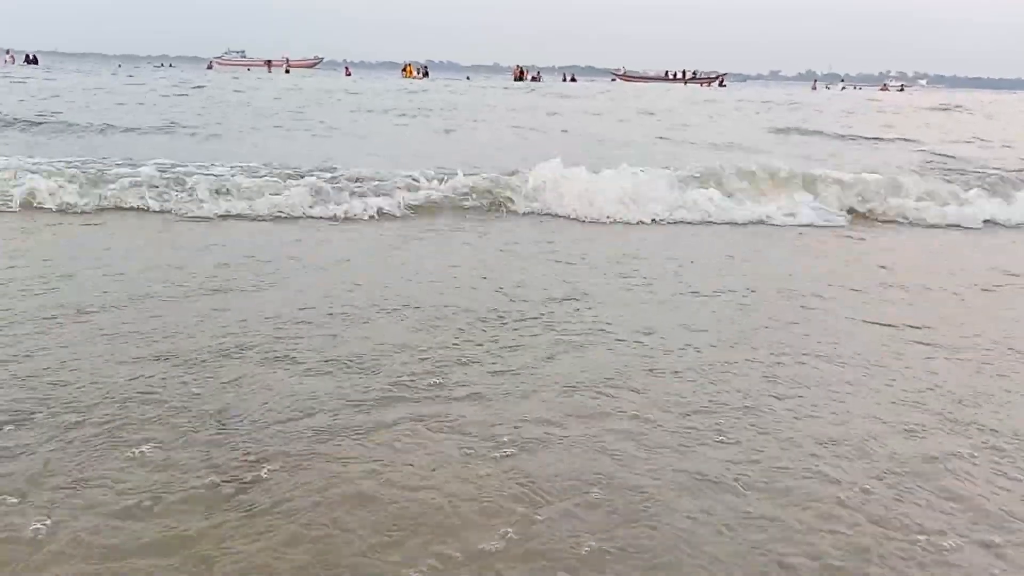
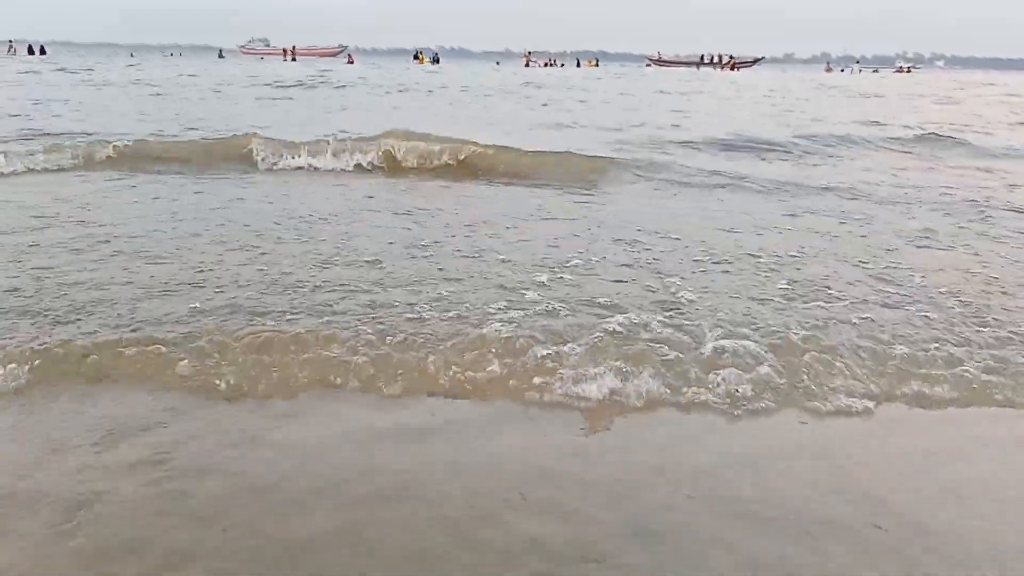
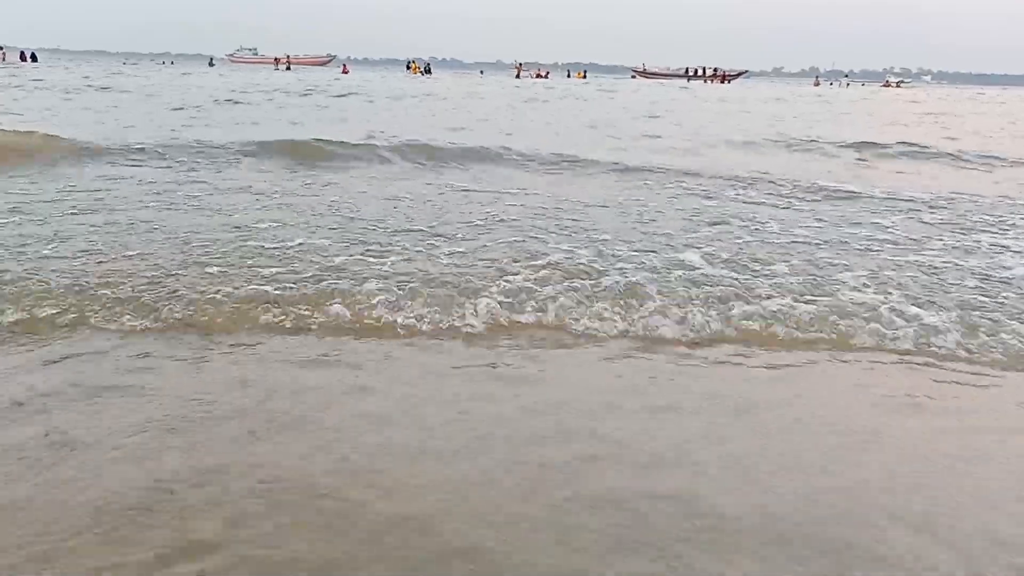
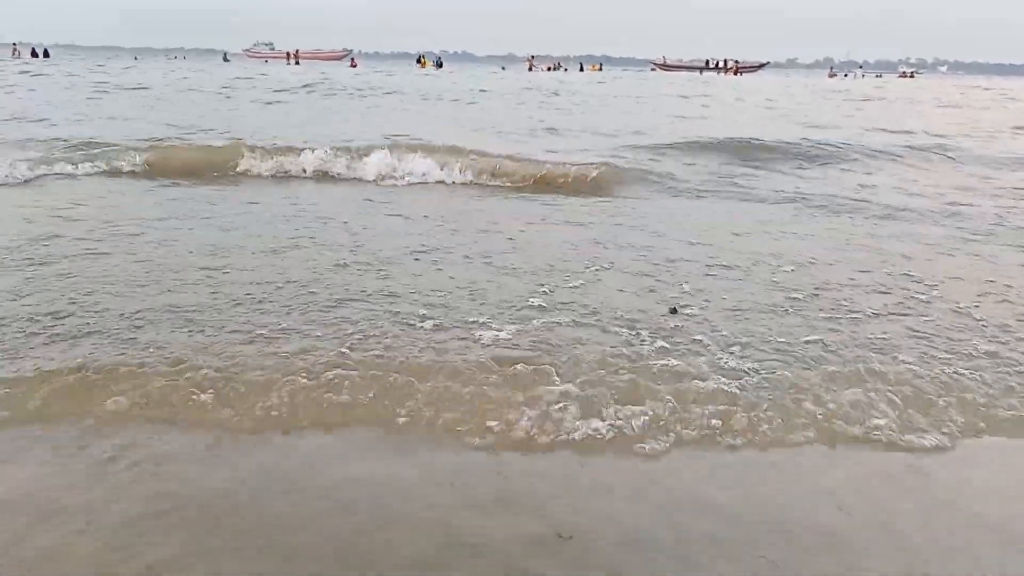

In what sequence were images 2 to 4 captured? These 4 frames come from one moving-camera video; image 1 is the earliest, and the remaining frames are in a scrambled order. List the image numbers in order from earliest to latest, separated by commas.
3, 2, 4
